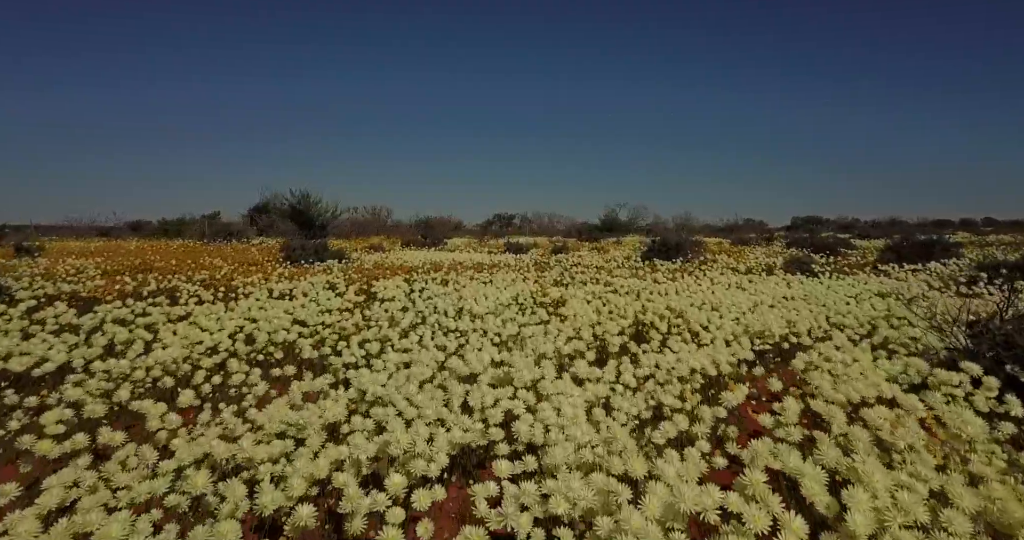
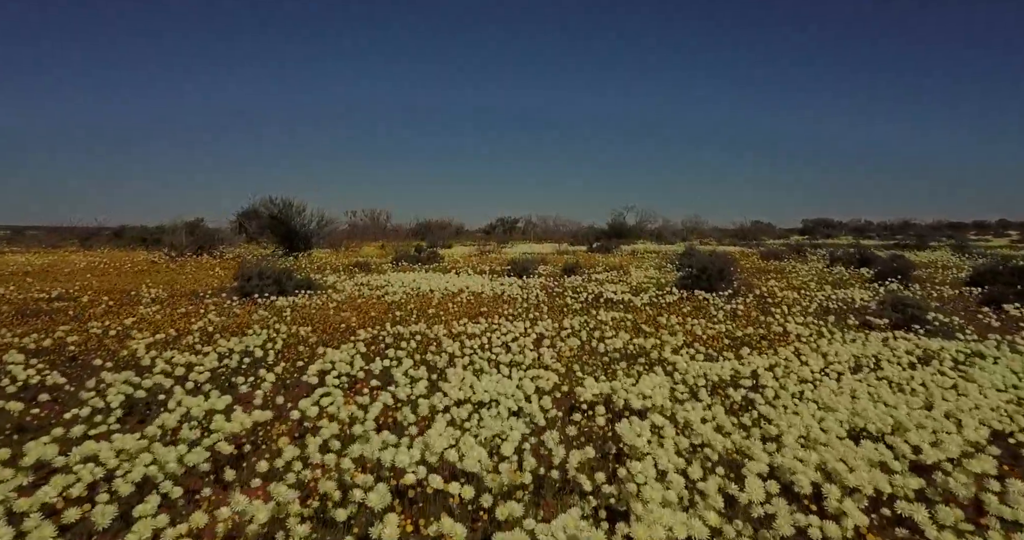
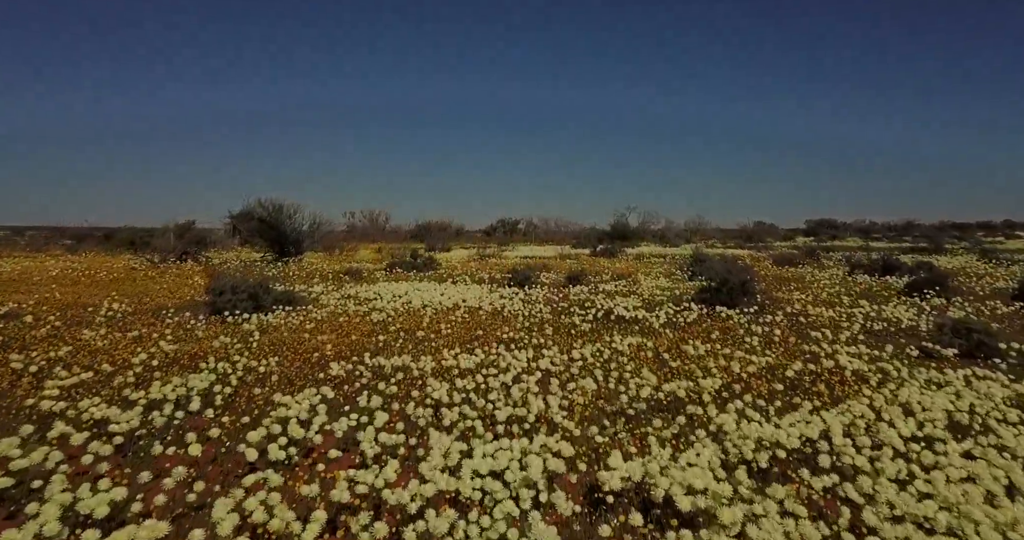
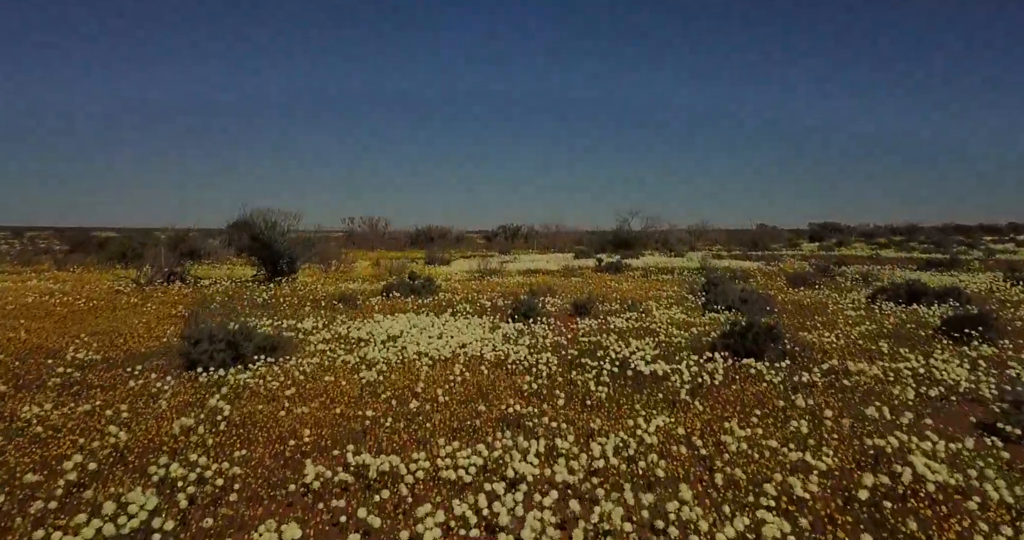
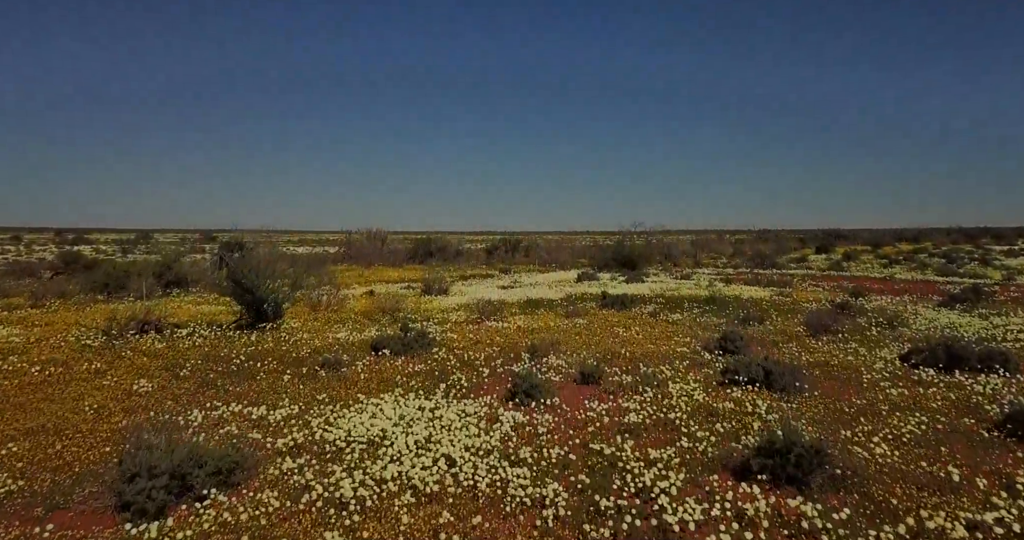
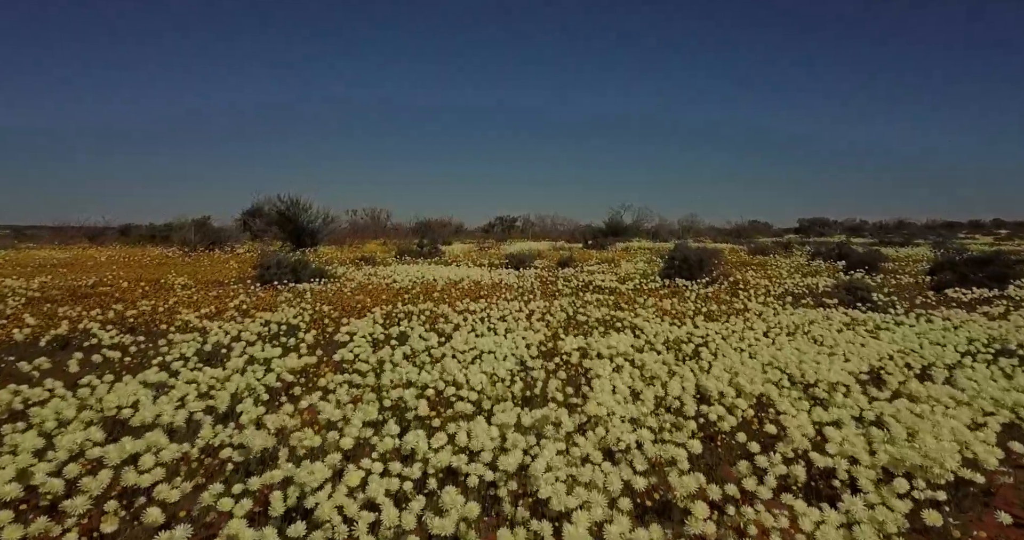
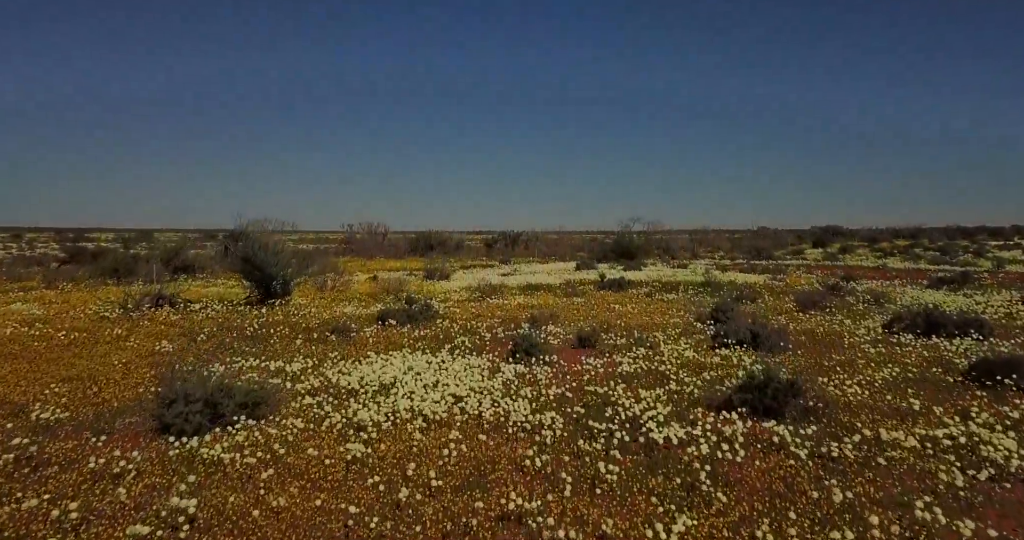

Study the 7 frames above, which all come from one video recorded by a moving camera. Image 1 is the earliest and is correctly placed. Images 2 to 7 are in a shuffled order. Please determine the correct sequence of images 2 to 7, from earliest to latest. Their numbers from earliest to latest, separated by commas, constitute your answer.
6, 2, 3, 4, 7, 5
